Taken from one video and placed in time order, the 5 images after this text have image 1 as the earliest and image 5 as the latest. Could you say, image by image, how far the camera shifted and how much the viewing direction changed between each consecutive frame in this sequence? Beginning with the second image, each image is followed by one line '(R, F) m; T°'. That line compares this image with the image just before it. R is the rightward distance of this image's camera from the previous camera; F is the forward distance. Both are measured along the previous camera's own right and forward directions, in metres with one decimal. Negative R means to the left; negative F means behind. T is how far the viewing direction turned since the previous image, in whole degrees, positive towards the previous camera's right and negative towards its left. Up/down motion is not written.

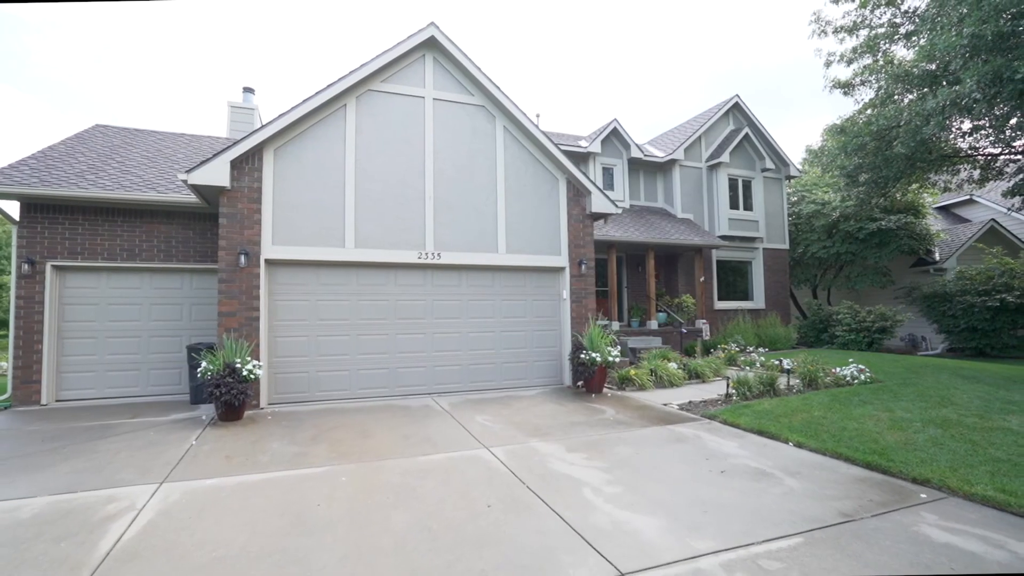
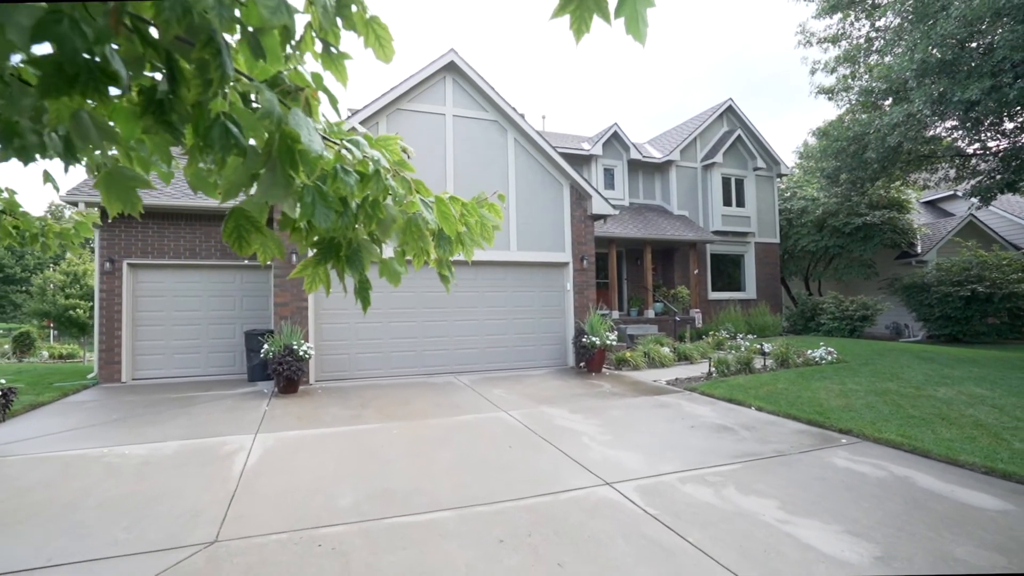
(-0.1, -1.2) m; -1°
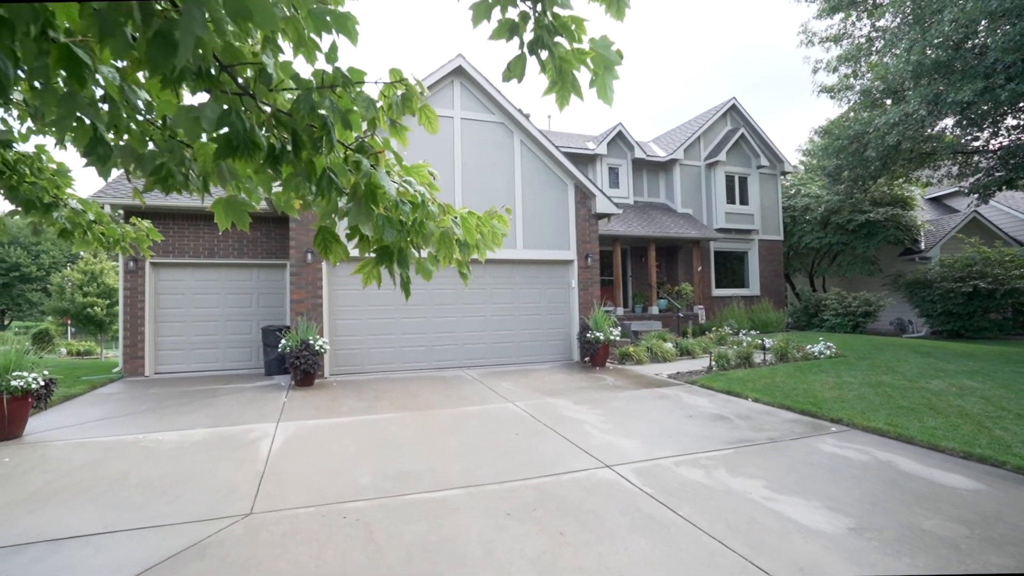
(0.0, -0.3) m; -1°
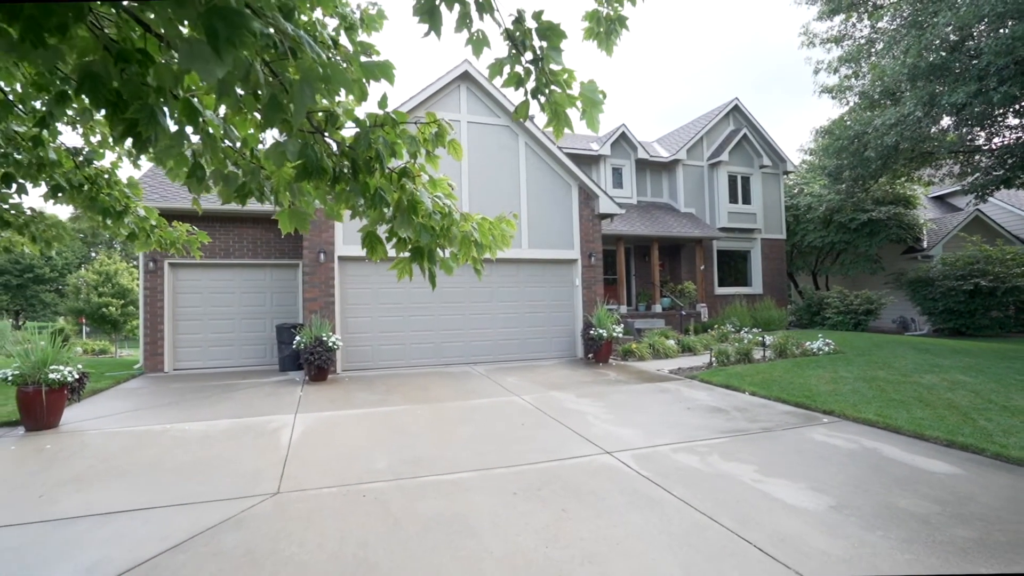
(0.0, -0.3) m; -1°
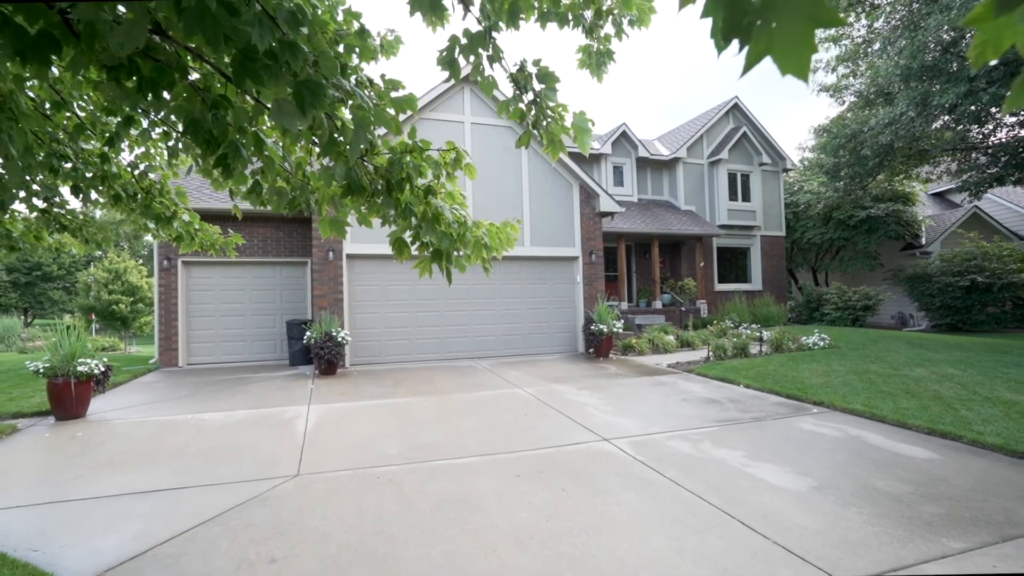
(0.0, -0.3) m; 0°
